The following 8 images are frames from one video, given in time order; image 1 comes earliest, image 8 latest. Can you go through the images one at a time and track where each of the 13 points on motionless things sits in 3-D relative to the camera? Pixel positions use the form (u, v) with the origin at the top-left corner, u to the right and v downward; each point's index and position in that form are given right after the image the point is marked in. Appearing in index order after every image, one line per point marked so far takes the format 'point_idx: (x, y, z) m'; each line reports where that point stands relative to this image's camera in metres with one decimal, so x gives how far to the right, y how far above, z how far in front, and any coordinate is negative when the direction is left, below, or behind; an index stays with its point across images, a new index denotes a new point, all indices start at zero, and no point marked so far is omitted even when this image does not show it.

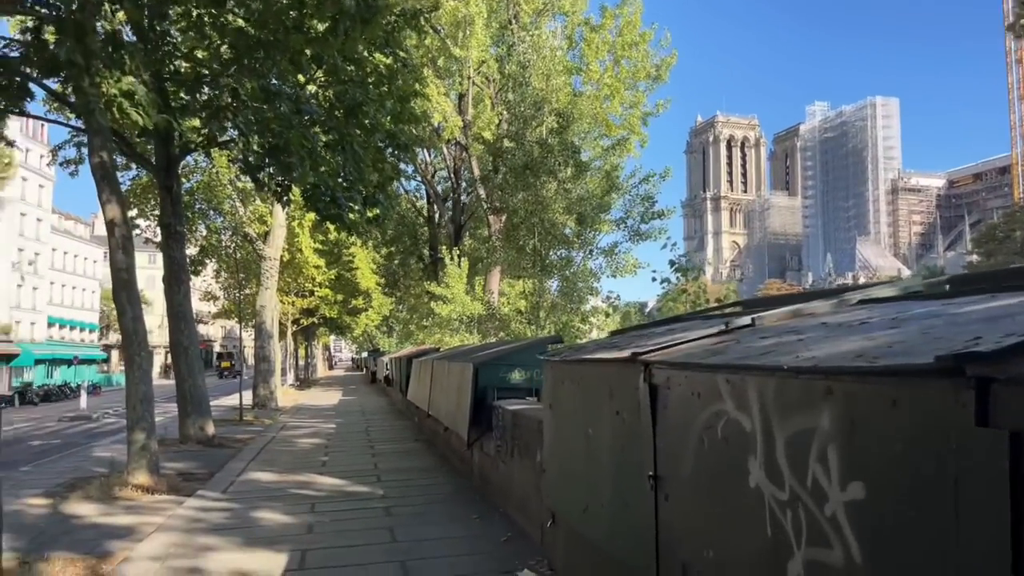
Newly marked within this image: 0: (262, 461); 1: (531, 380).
0: (-3.9, -2.7, +12.4) m
1: (+0.2, -1.1, +9.0) m
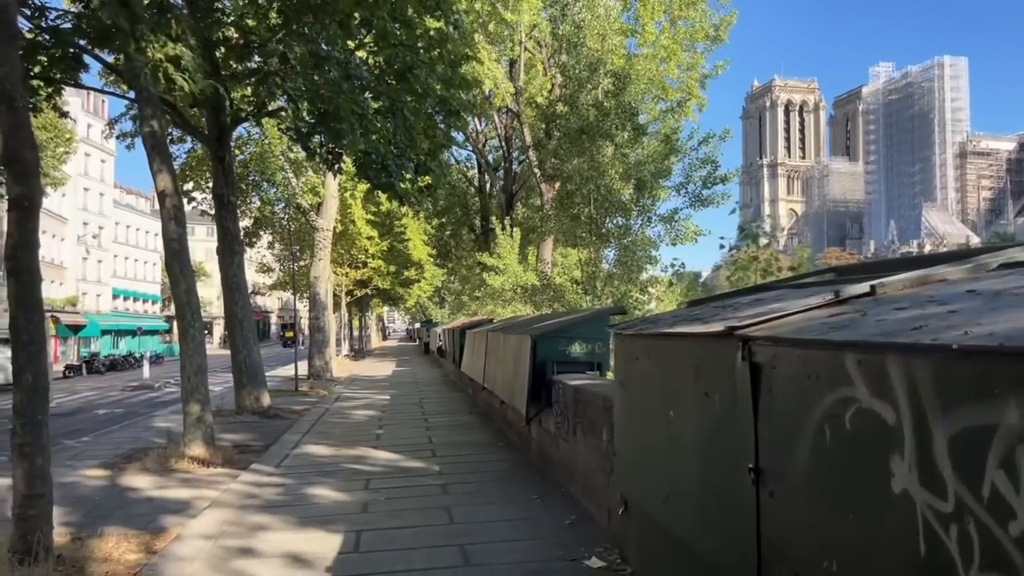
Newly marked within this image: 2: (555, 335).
0: (-3.1, -2.3, +12.3) m
1: (+0.9, -0.7, +8.5) m
2: (+0.5, -0.5, +8.3) m
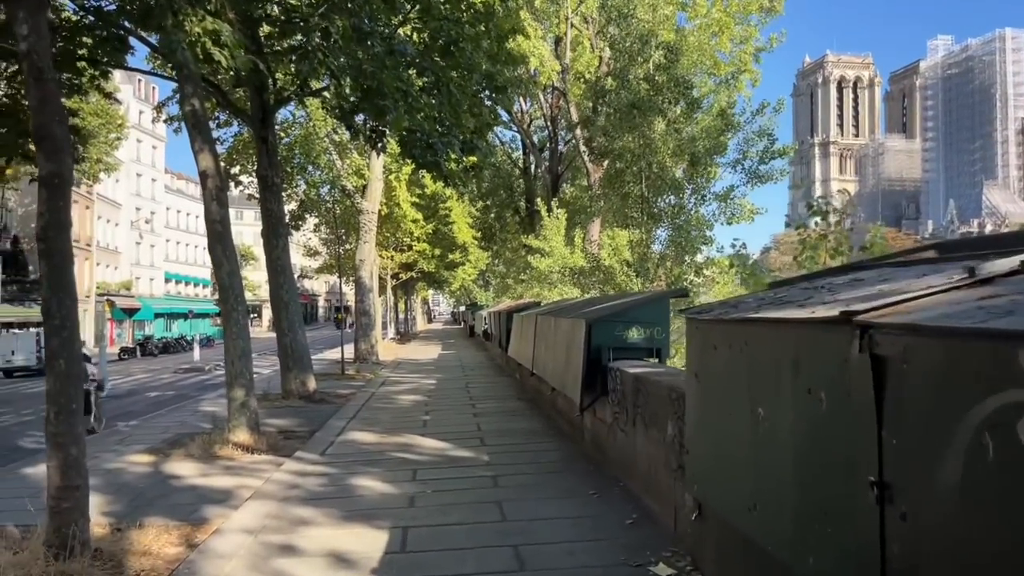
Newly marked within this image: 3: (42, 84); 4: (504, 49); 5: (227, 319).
0: (-2.3, -2.0, +12.0) m
1: (+1.4, -0.5, +8.0) m
2: (+1.0, -0.3, +7.8) m
3: (-3.3, +1.4, +5.4) m
4: (-0.1, +4.3, +14.2) m
5: (-3.8, -0.4, +10.6) m
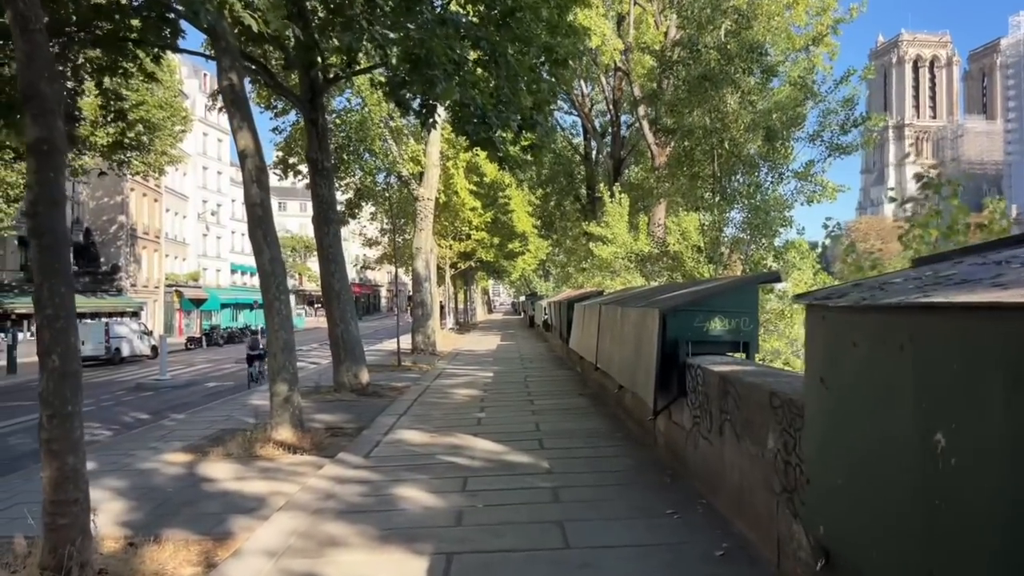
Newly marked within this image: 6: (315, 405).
0: (-1.4, -1.8, +11.2) m
1: (+2.0, -0.4, +6.9) m
2: (+1.5, -0.2, +6.8) m
3: (-2.9, +1.5, +4.7) m
4: (+0.9, +4.5, +13.2) m
5: (-3.1, -0.3, +9.9) m
6: (-3.4, -2.0, +13.4) m
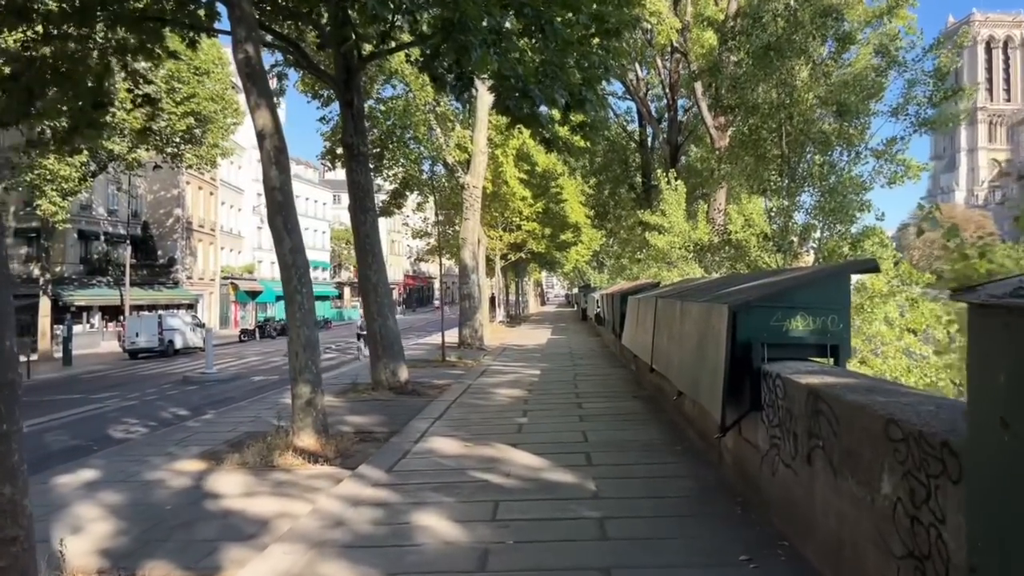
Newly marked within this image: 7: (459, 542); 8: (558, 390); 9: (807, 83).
0: (-0.8, -1.7, +10.3) m
1: (+2.3, -0.3, +5.7) m
2: (+1.8, -0.1, +5.6) m
3: (-2.7, +1.5, +3.8) m
4: (+1.6, +4.7, +12.0) m
5: (-2.6, -0.2, +9.1) m
6: (-2.6, -1.9, +12.6) m
7: (-0.3, -1.7, +5.1) m
8: (+0.7, -1.6, +12.4) m
9: (+5.0, +3.4, +13.1) m
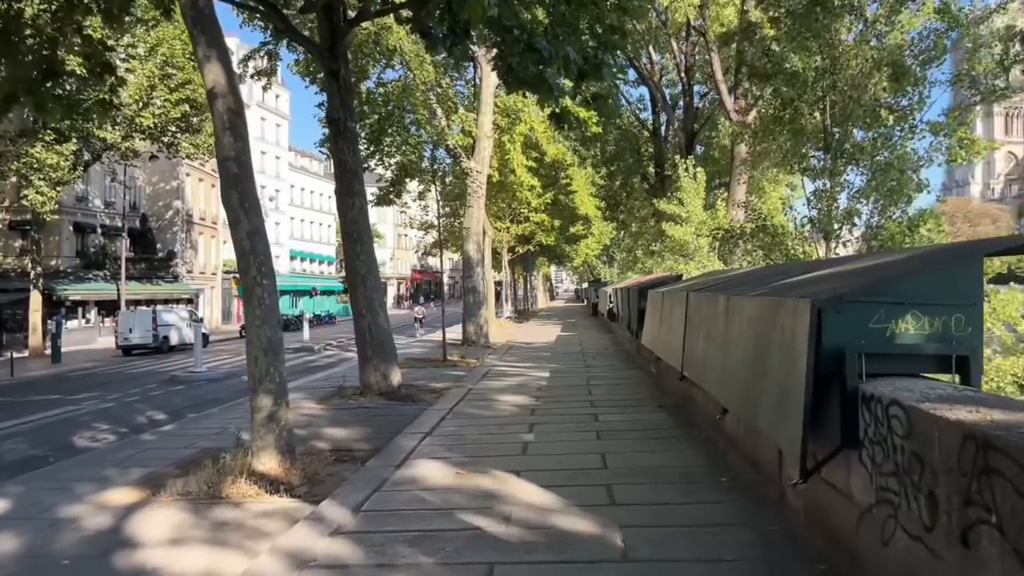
0: (-0.8, -1.6, +8.7) m
1: (+2.2, -0.3, +4.1) m
2: (+1.8, 0.0, +4.0) m
3: (-2.8, +1.6, +2.3) m
4: (+1.7, +4.8, +10.4) m
5: (-2.5, -0.1, +7.5) m
6: (-2.6, -1.8, +11.1) m
7: (-0.4, -1.6, +3.6) m
8: (+0.8, -1.5, +10.8) m
9: (+5.0, +3.5, +11.5) m
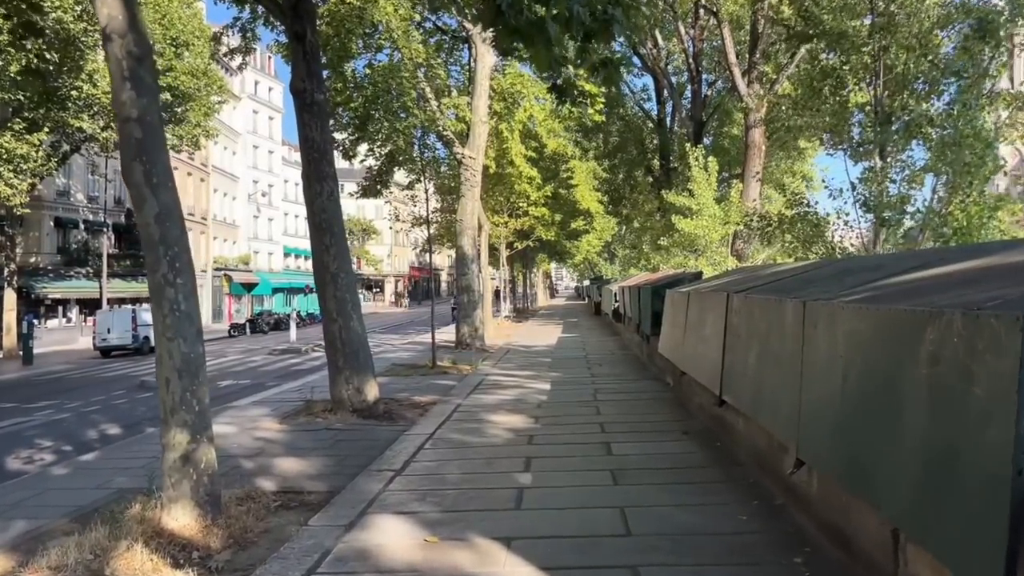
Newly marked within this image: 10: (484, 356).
0: (-0.8, -1.6, +7.0) m
1: (+2.2, -0.3, +2.3) m
2: (+1.7, -0.1, +2.2) m
3: (-2.9, +1.6, +0.5) m
4: (+1.6, +4.8, +8.6) m
5: (-2.6, -0.1, +5.7) m
6: (-2.6, -1.8, +9.3) m
7: (-0.4, -1.6, +1.8) m
8: (+0.7, -1.5, +9.0) m
9: (+5.0, +3.6, +9.7) m
10: (-0.7, -1.7, +19.6) m
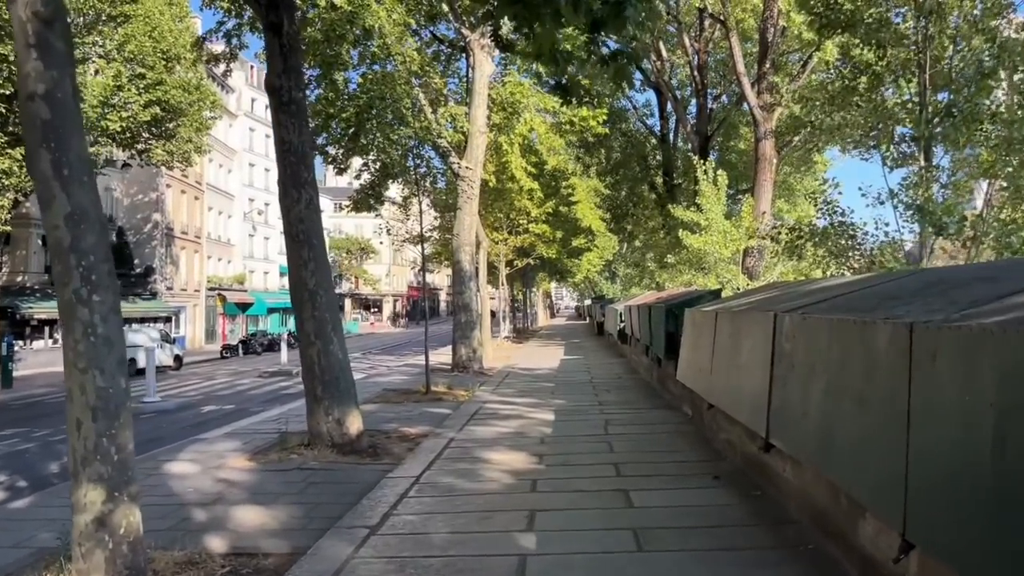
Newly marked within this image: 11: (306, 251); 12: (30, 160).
0: (-0.8, -1.8, +5.8) m
1: (+2.2, -0.3, +1.2) m
2: (+1.7, -0.1, +1.1) m
3: (-2.9, +1.6, -0.6) m
4: (+1.6, +4.6, +7.6) m
5: (-2.6, -0.2, +4.6) m
6: (-2.6, -2.0, +8.1) m
7: (-0.4, -1.6, +0.6) m
8: (+0.7, -1.7, +7.8) m
9: (+5.0, +3.4, +8.6) m
10: (-0.7, -2.2, +18.4) m
11: (-2.5, +0.5, +9.7) m
12: (-2.8, +0.8, +4.6) m
